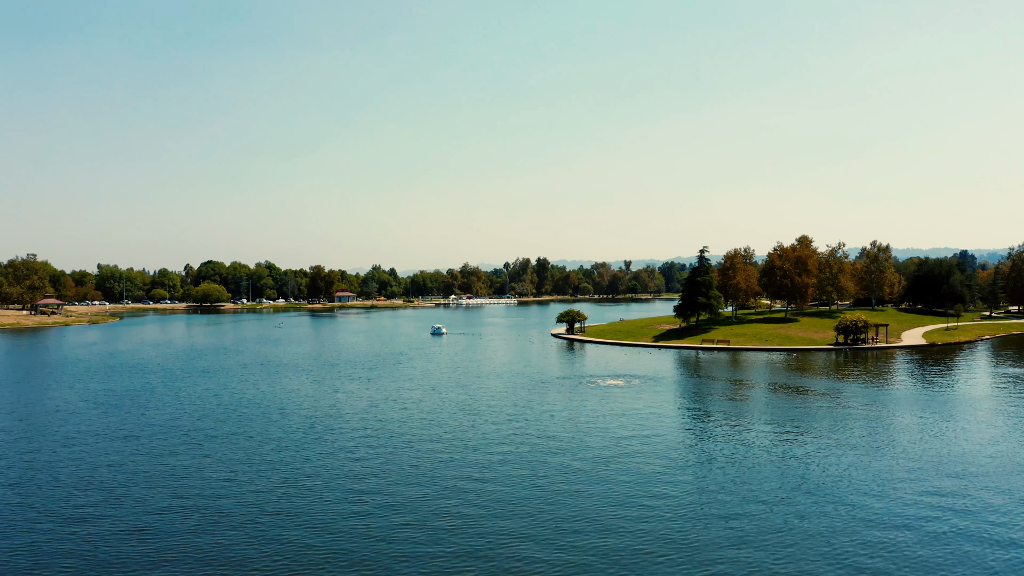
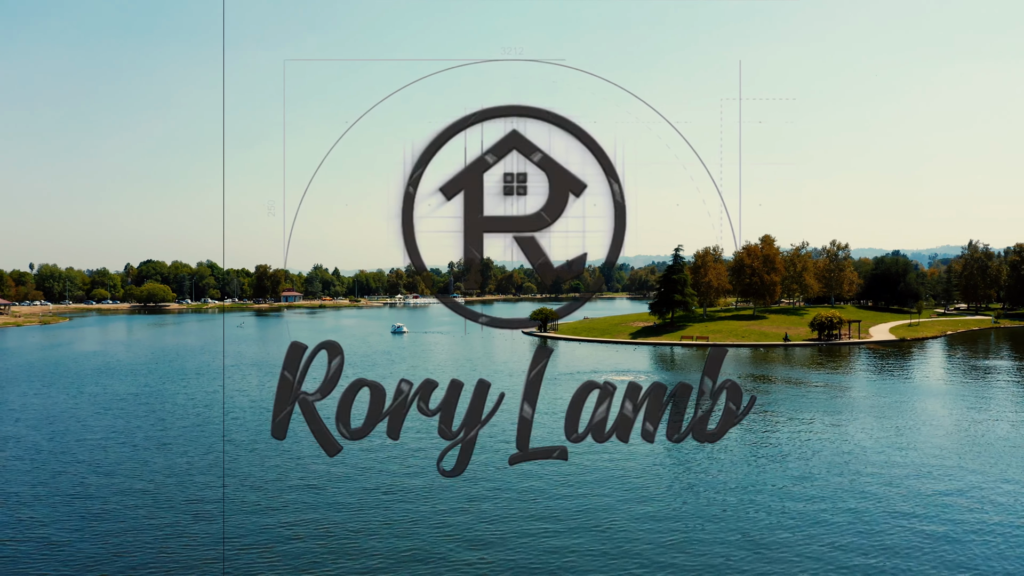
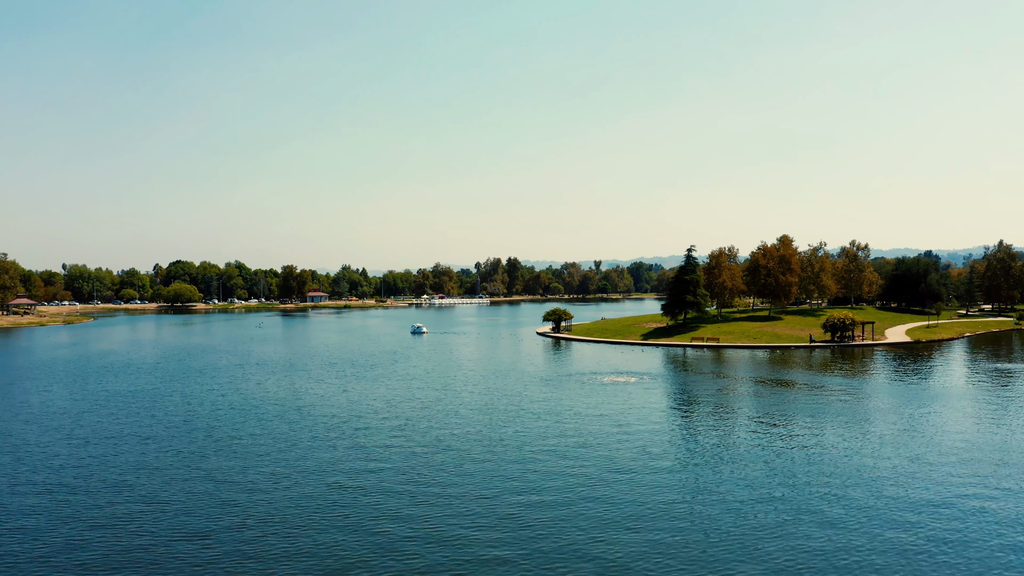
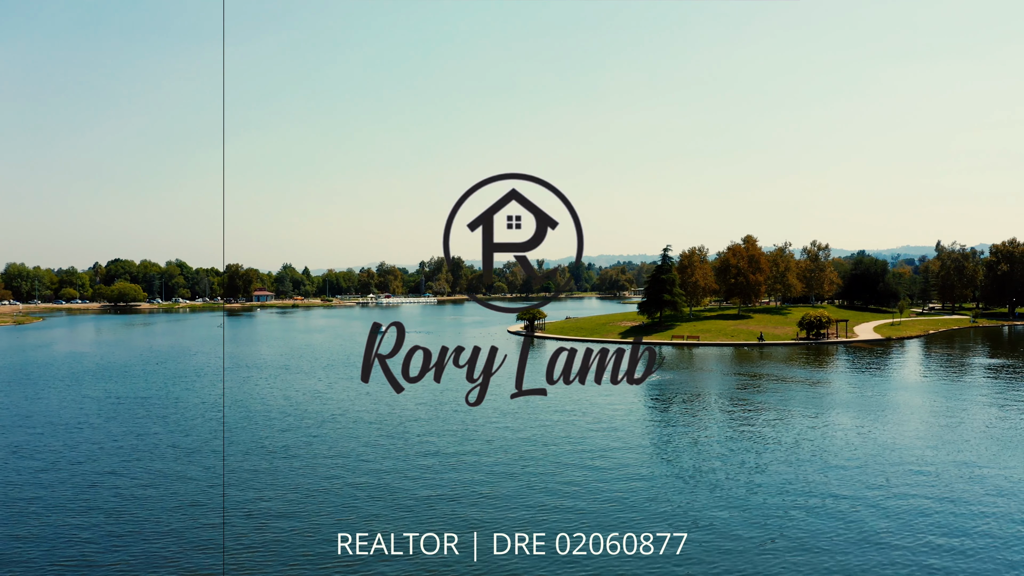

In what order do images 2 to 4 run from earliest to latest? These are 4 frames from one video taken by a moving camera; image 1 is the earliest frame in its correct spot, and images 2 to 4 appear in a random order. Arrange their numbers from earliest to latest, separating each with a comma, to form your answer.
3, 2, 4
